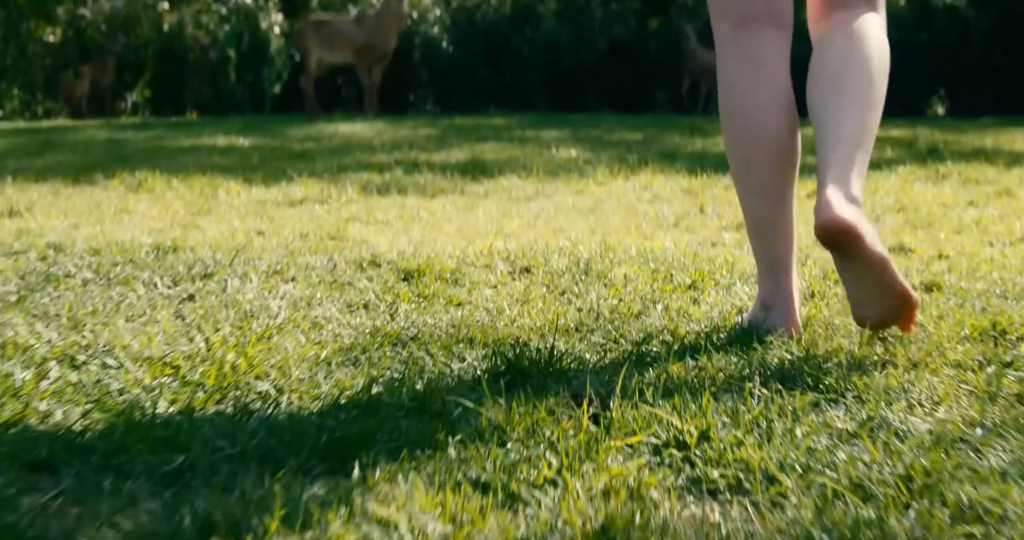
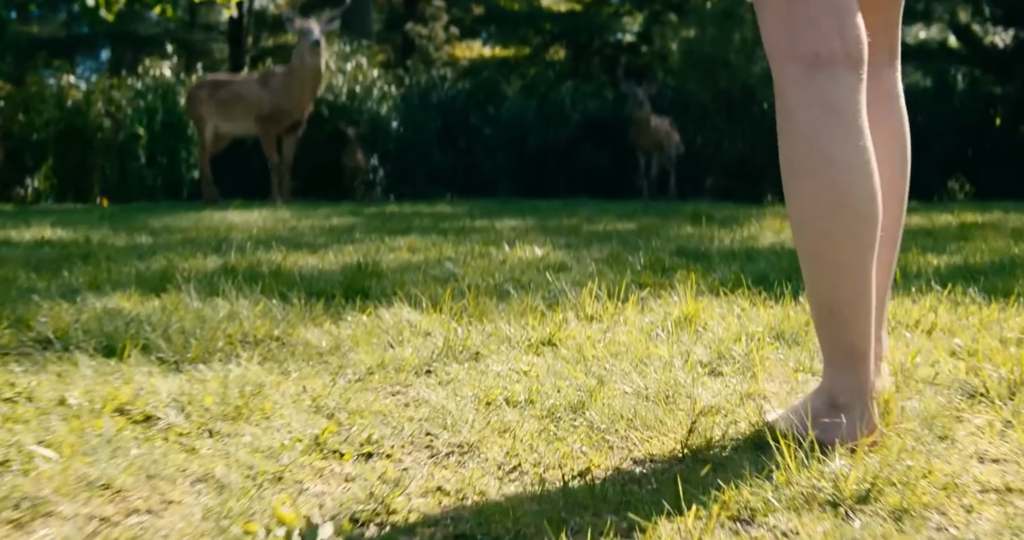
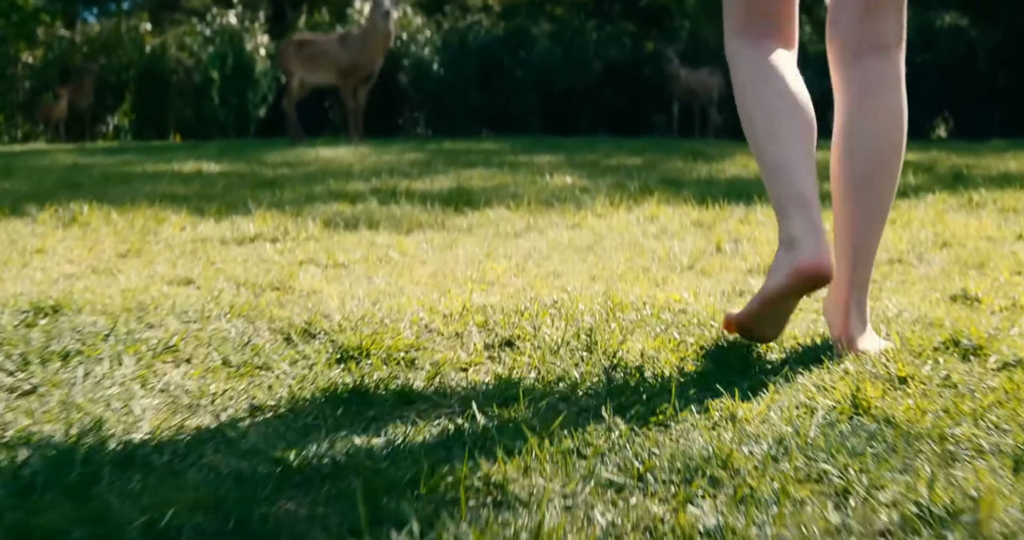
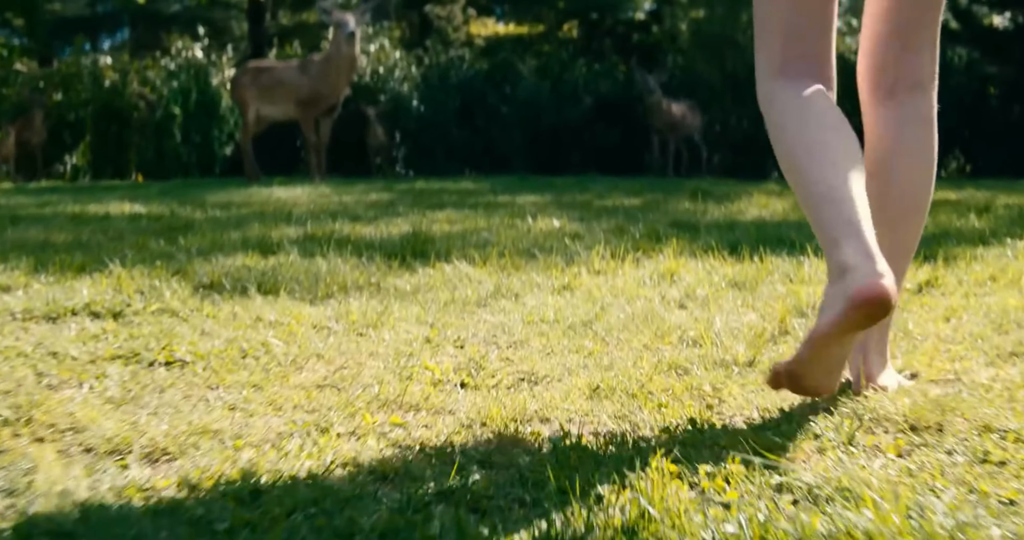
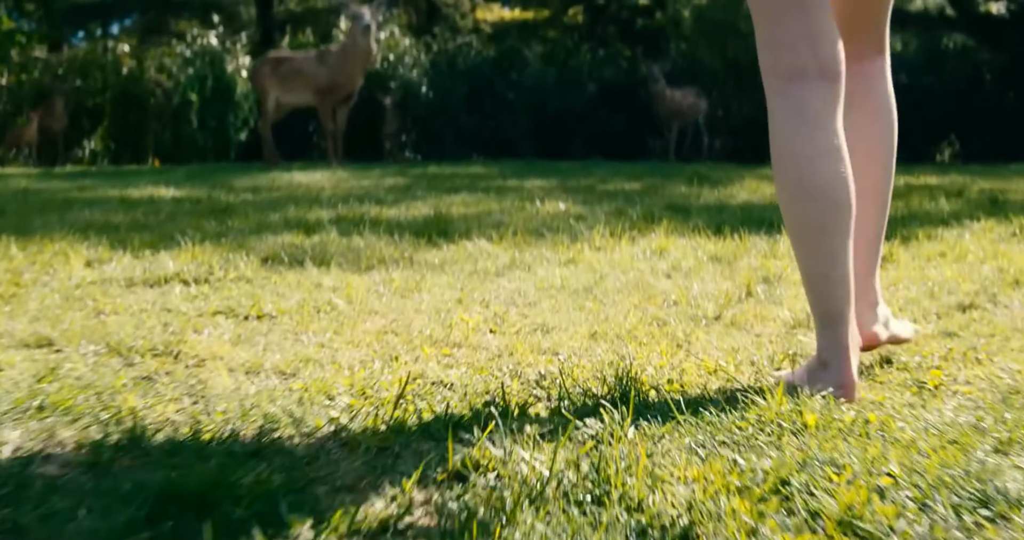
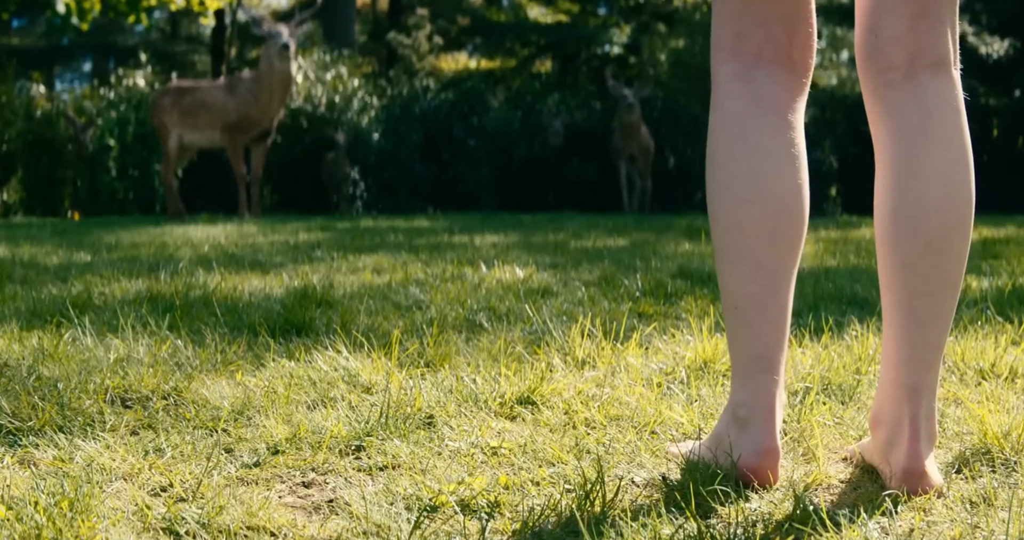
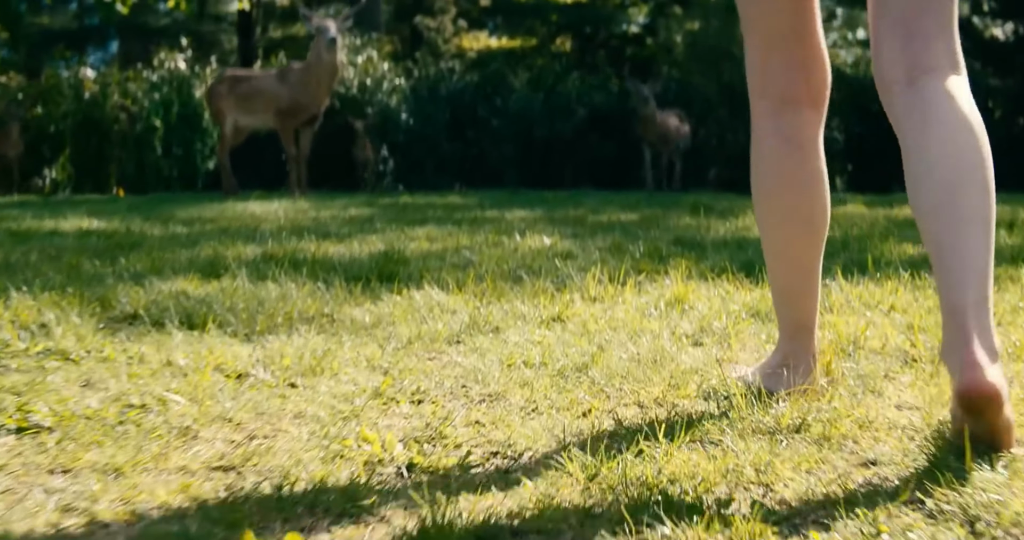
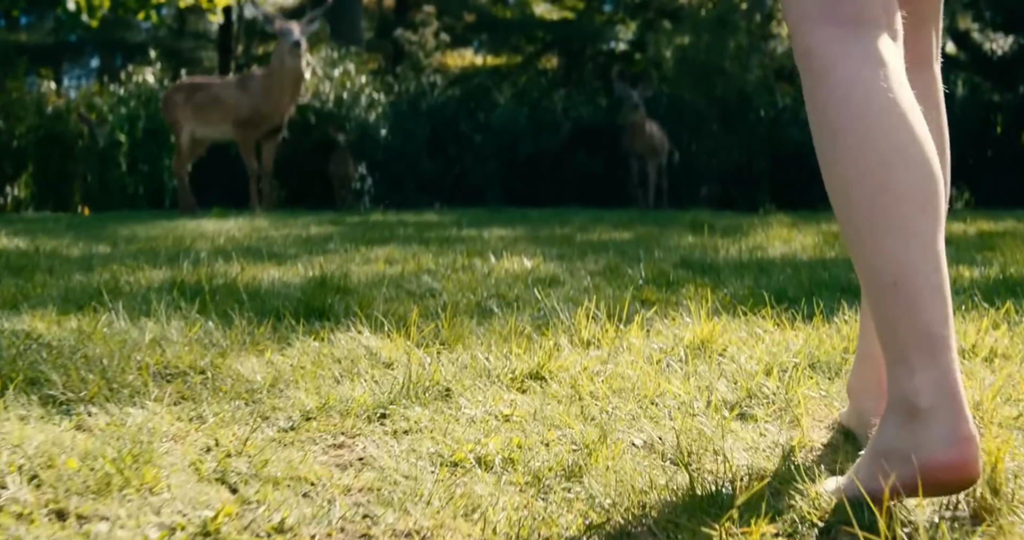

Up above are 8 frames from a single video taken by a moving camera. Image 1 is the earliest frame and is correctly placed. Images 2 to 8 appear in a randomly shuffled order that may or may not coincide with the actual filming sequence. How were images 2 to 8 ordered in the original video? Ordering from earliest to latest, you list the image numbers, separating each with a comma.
3, 5, 4, 7, 2, 8, 6
